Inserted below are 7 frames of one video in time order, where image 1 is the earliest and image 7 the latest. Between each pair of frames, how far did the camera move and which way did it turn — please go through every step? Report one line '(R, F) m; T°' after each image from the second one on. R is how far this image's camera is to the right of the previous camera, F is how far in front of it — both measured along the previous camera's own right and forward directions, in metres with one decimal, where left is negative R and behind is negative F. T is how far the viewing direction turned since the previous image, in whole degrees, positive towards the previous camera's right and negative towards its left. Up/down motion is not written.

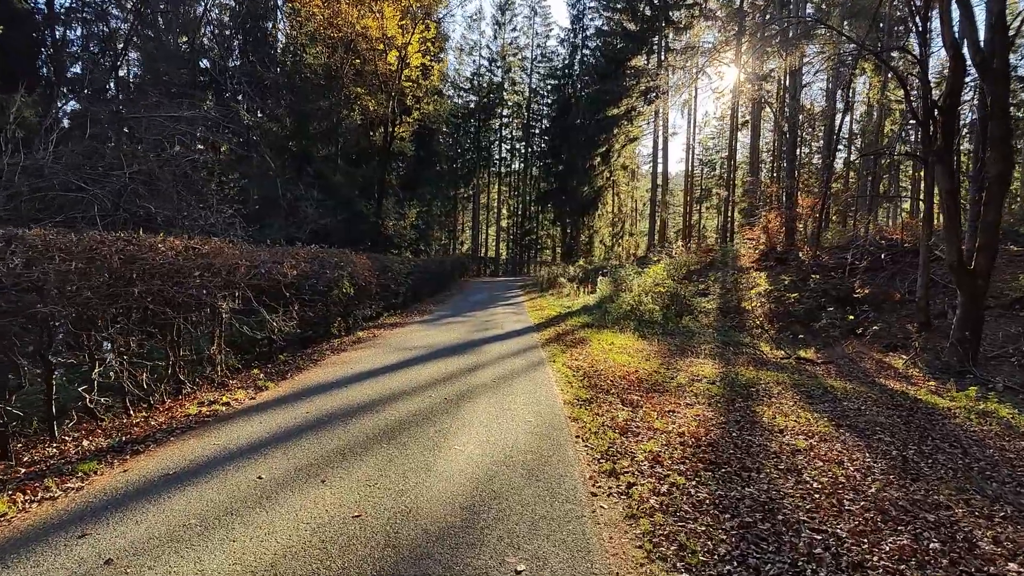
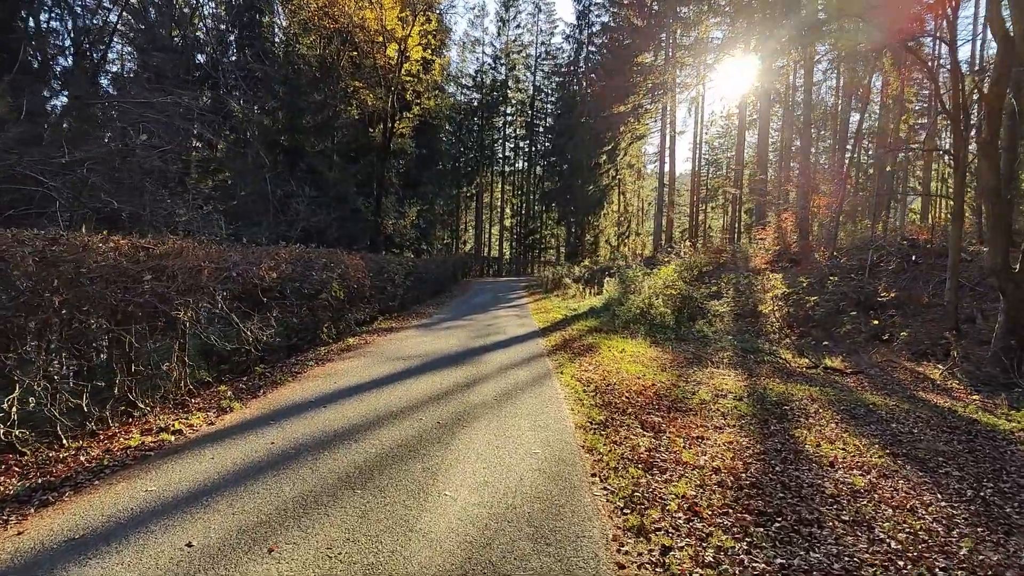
(0.0, +0.8) m; 0°
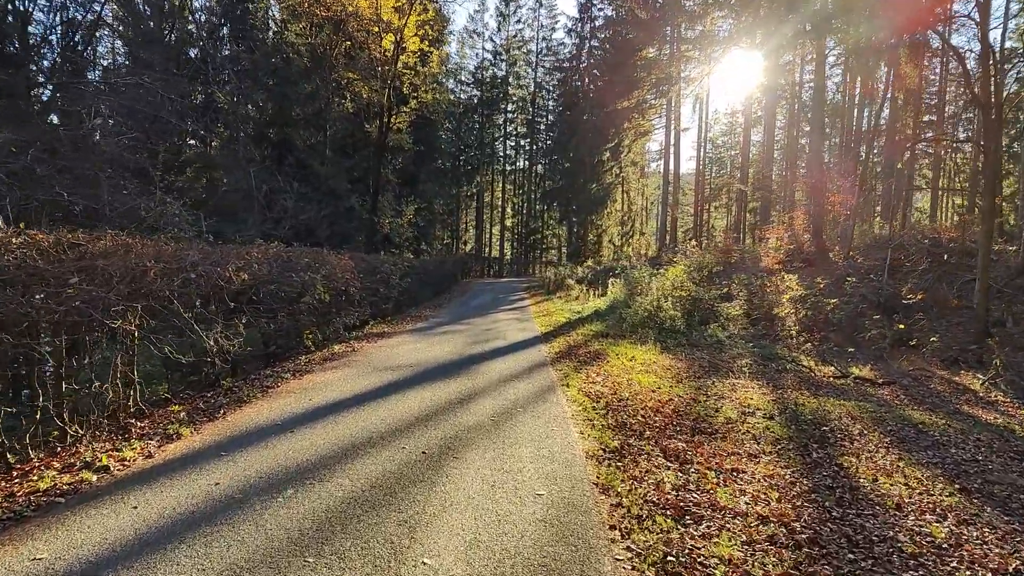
(0.0, +0.8) m; 0°
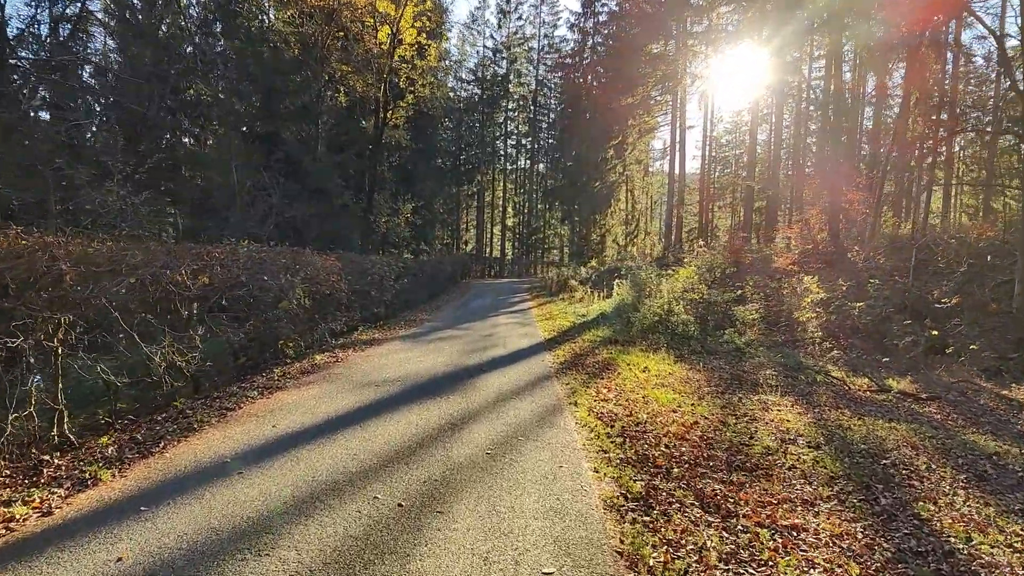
(0.0, +0.8) m; 0°
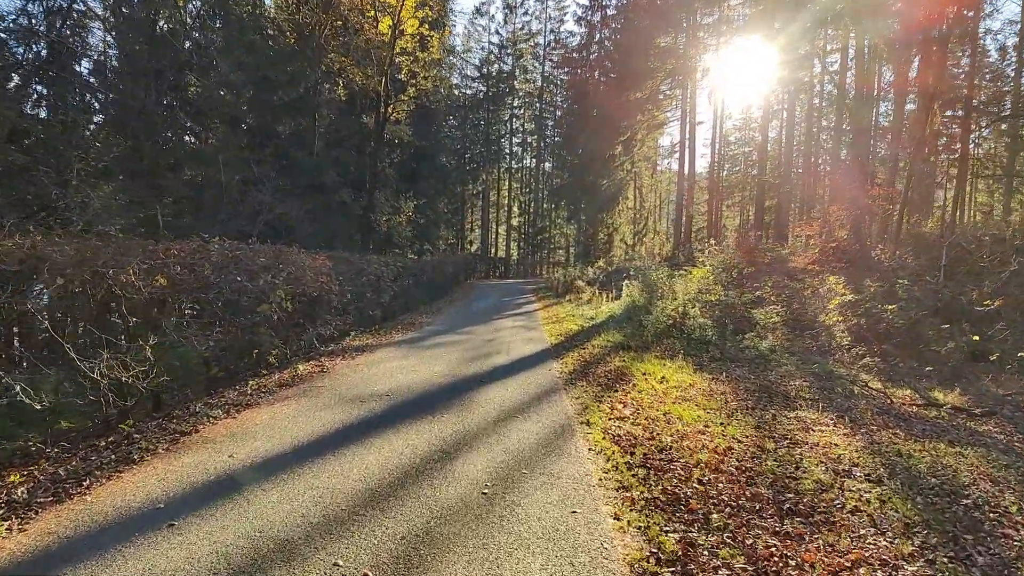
(0.0, +0.8) m; -1°
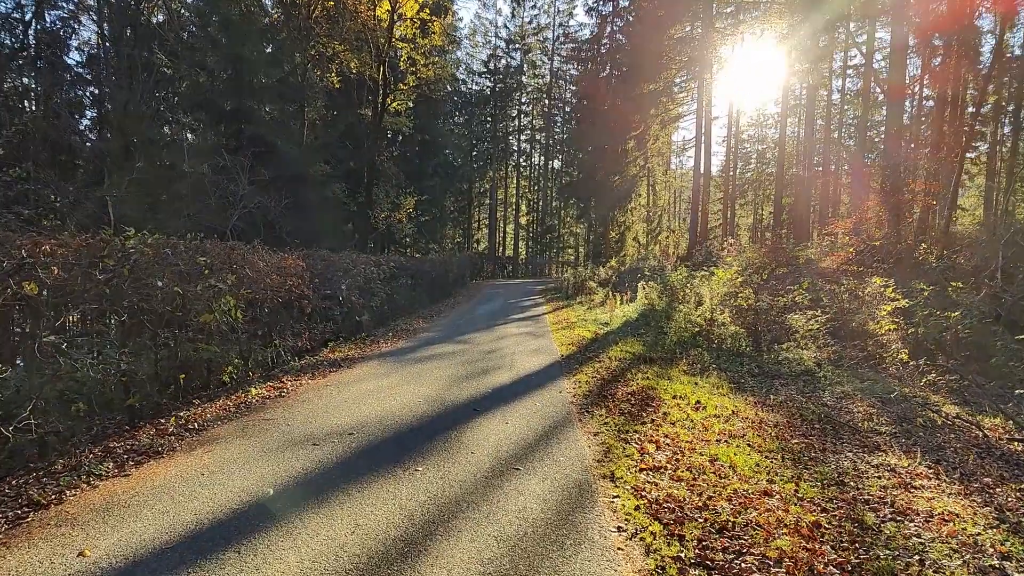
(+0.1, +1.3) m; -1°
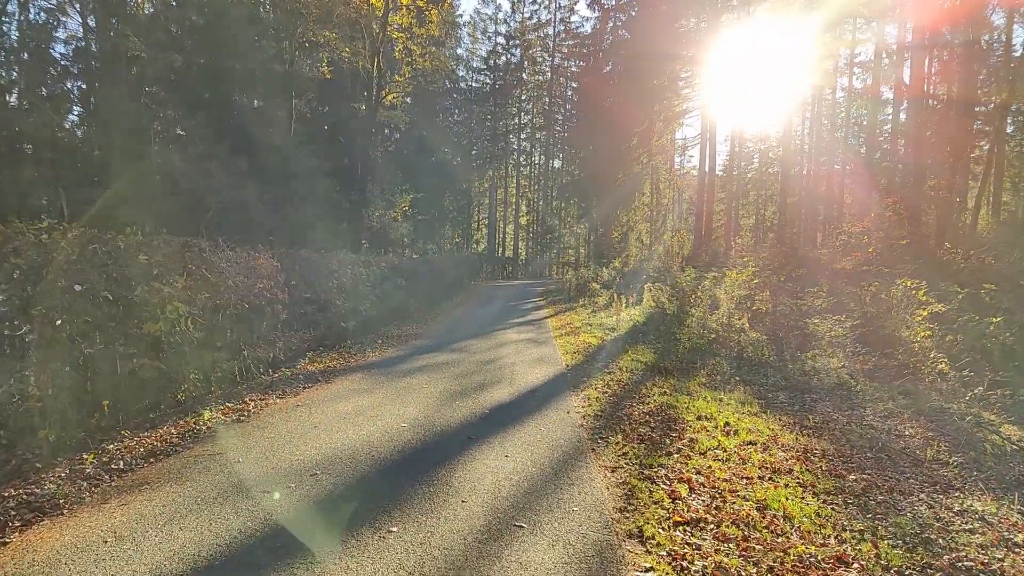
(0.0, +0.8) m; 0°
